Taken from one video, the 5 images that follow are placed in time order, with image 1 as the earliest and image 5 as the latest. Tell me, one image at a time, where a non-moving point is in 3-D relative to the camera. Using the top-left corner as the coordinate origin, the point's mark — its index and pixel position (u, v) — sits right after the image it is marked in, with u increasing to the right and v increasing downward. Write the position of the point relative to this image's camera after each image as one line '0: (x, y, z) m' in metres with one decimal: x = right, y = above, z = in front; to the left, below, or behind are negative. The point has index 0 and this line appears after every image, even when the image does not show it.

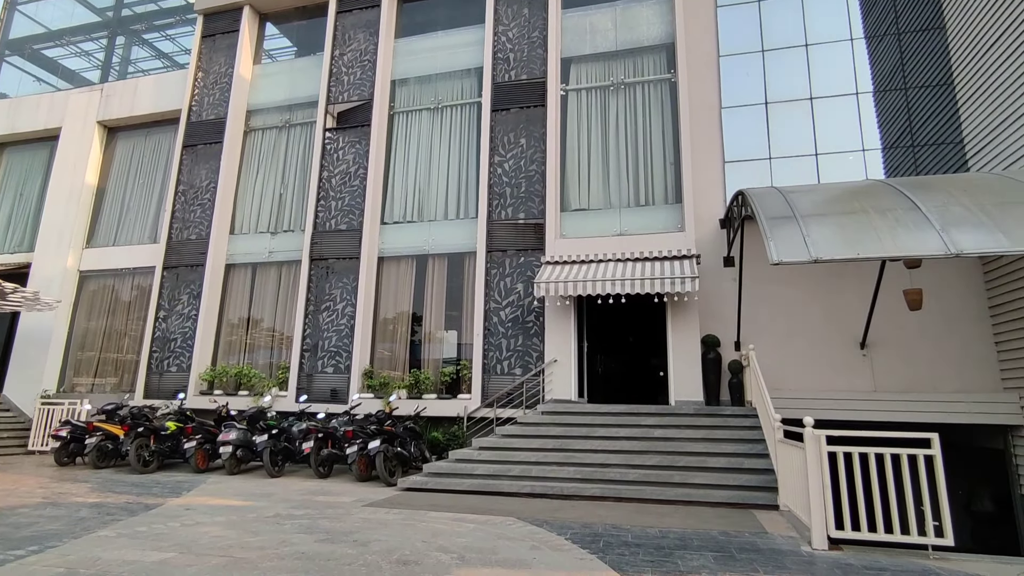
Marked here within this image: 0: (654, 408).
0: (+2.5, -2.1, +9.7) m
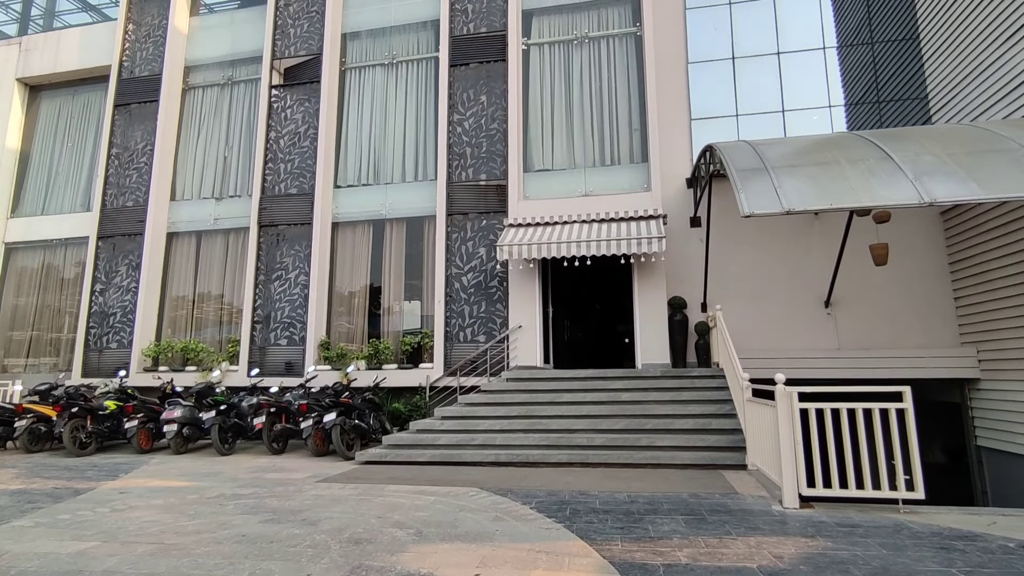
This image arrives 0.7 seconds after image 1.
0: (+1.9, -1.4, +9.5) m
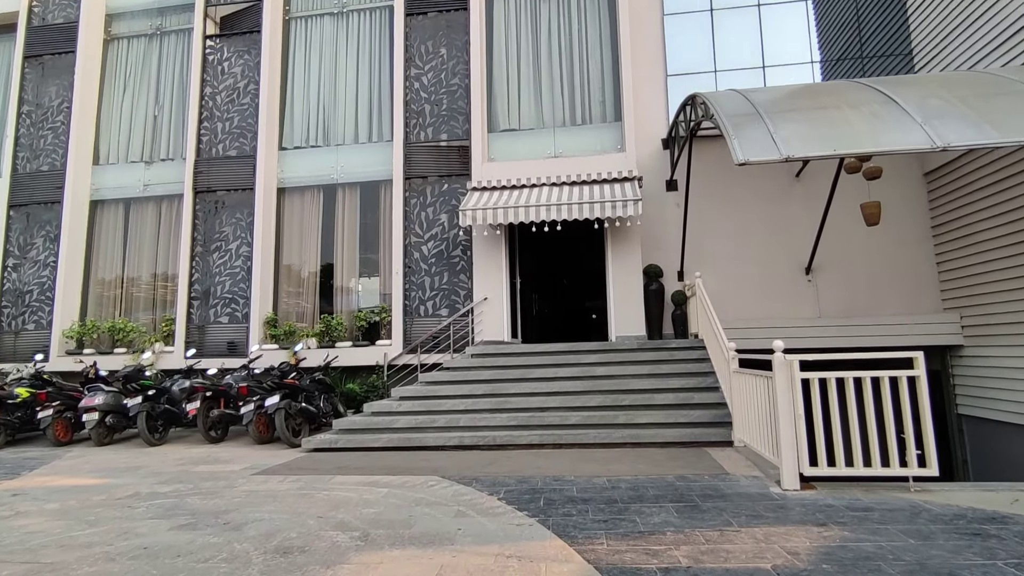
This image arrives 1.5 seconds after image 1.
0: (+1.3, -0.9, +8.8) m
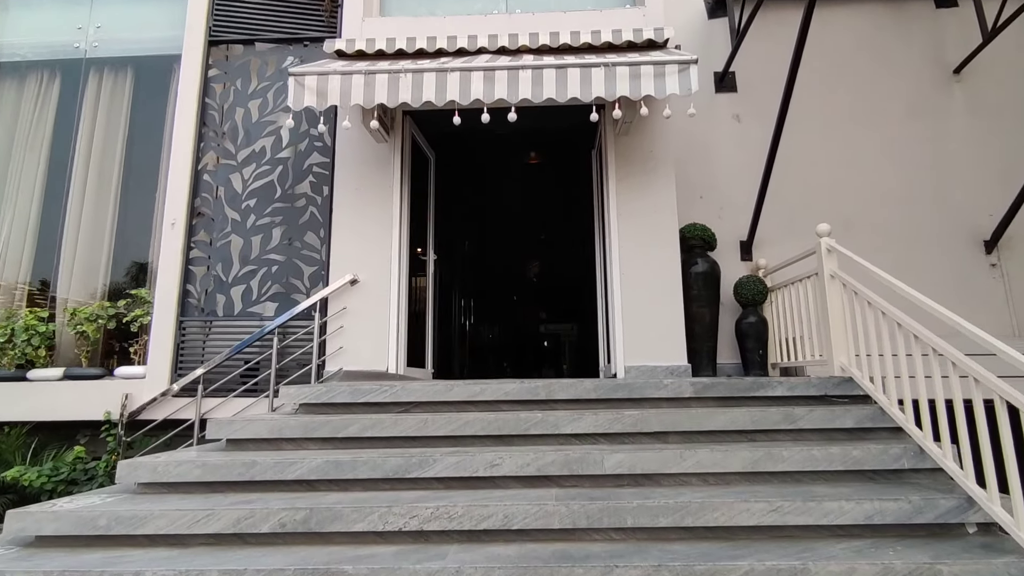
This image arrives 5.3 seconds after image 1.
0: (+0.5, -0.6, +3.6) m
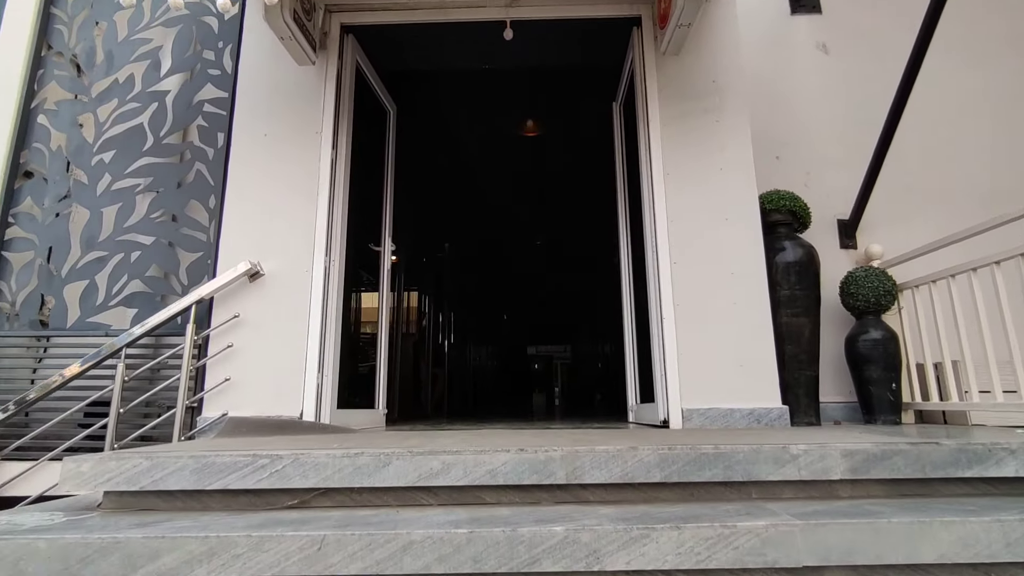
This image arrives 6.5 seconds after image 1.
0: (+0.5, -0.6, +1.9) m
